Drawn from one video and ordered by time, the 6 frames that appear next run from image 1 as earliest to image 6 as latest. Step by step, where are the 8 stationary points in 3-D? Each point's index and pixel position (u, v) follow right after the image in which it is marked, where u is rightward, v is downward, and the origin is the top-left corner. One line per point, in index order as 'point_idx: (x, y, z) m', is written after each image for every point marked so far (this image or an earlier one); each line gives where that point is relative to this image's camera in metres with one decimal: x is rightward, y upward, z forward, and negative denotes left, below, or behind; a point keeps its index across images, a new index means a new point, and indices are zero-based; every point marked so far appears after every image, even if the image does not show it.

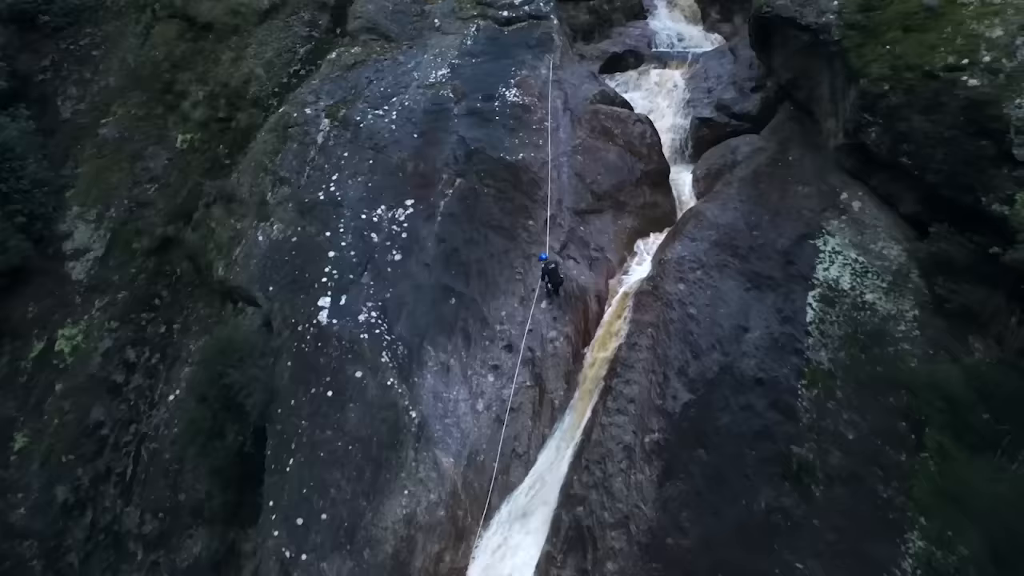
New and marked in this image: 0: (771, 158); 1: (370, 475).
0: (+1.6, +0.8, +6.2) m
1: (-0.8, -1.0, +5.5) m
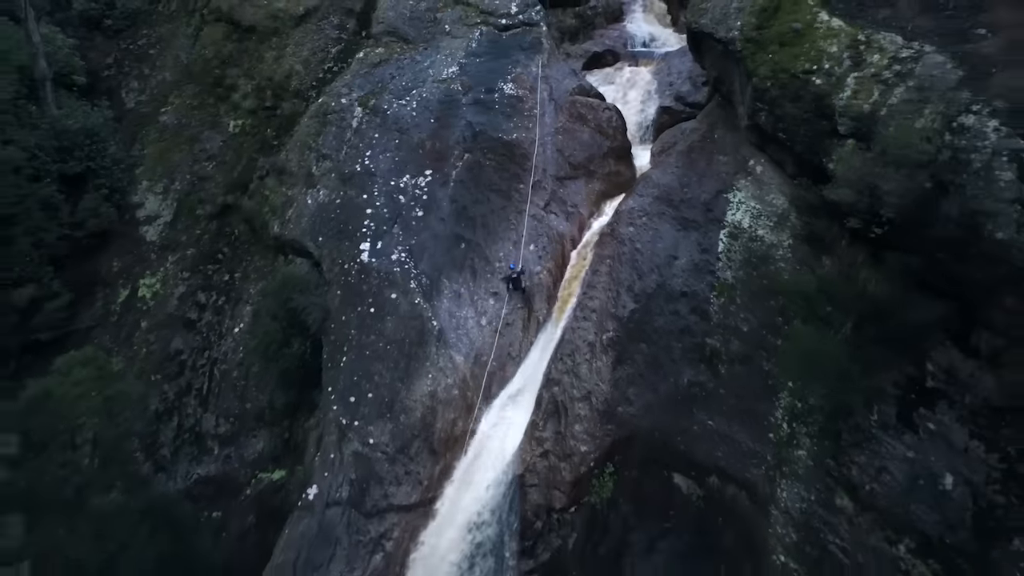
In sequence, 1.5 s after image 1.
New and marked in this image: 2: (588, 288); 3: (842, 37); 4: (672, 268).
0: (+1.5, +1.3, +8.1) m
1: (-0.8, -0.6, +7.4) m
2: (+0.6, 0.0, +7.8) m
3: (+2.0, +1.6, +6.1) m
4: (+1.2, +0.2, +7.3) m
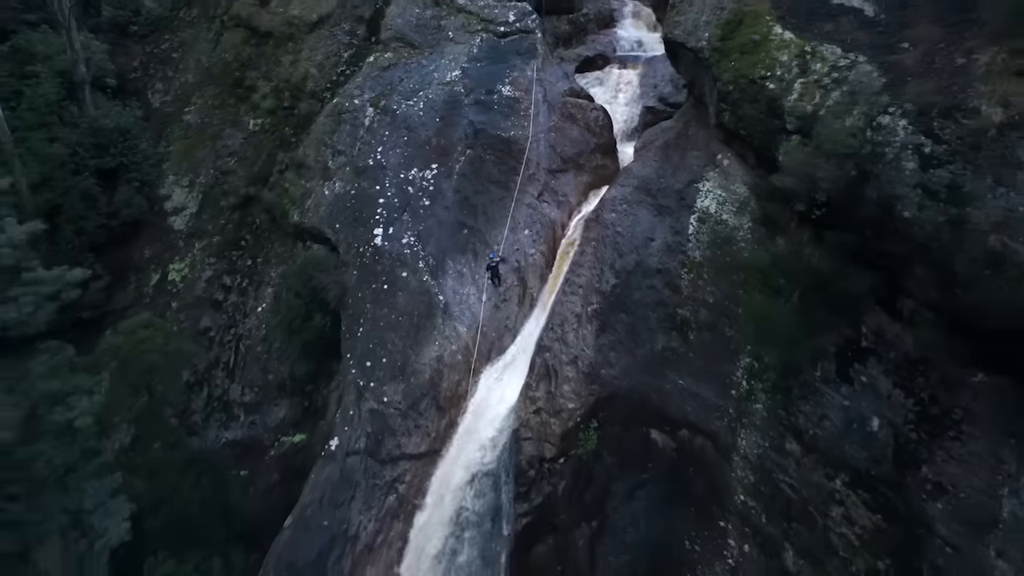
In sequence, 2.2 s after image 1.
0: (+1.5, +1.4, +9.1) m
1: (-0.8, -0.4, +8.4) m
2: (+0.6, +0.2, +8.8) m
3: (+2.0, +1.7, +7.1) m
4: (+1.1, +0.3, +8.2) m
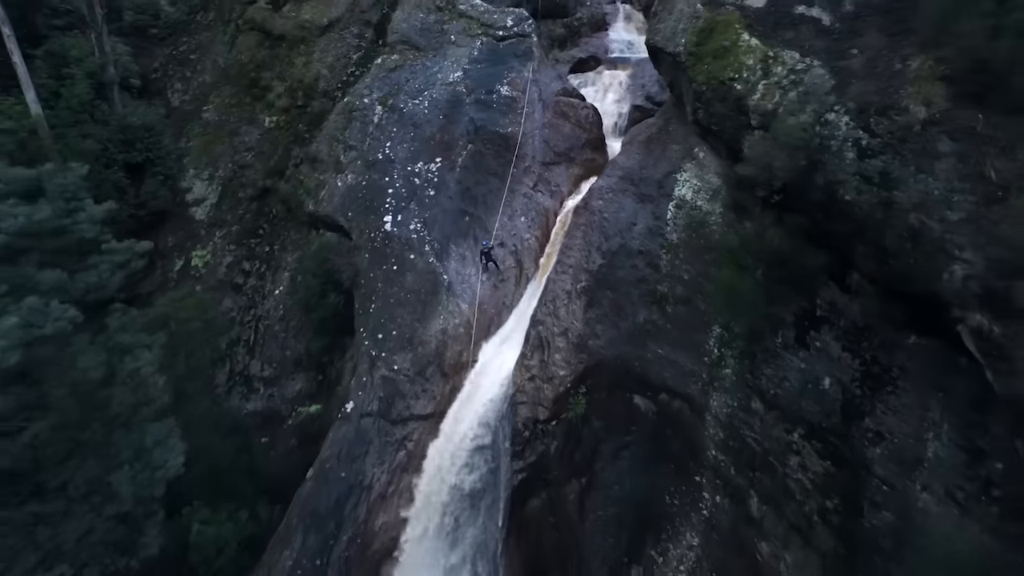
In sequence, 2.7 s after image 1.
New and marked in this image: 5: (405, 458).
0: (+1.5, +1.6, +10.0) m
1: (-0.9, -0.2, +9.3) m
2: (+0.5, +0.4, +9.7) m
3: (+2.0, +1.9, +8.0) m
4: (+1.1, +0.5, +9.2) m
5: (-0.9, -1.5, +8.7) m
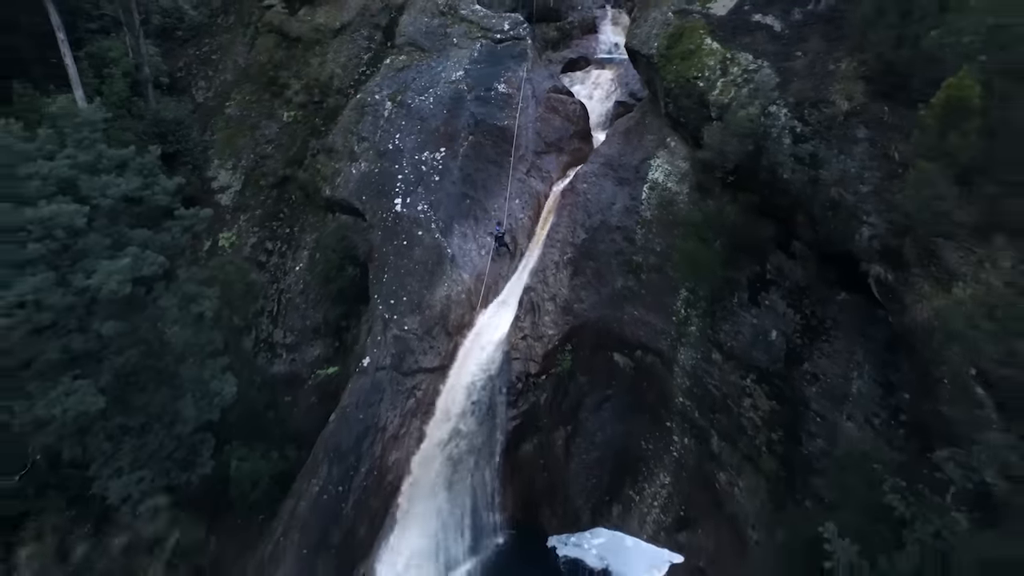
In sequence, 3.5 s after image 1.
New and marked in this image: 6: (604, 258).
0: (+1.5, +1.9, +11.4) m
1: (-0.9, +0.1, +10.6) m
2: (+0.5, +0.7, +11.0) m
3: (+1.9, +2.2, +9.3) m
4: (+1.1, +0.8, +10.5) m
5: (-1.0, -1.2, +10.1) m
6: (+1.0, +0.3, +10.2) m
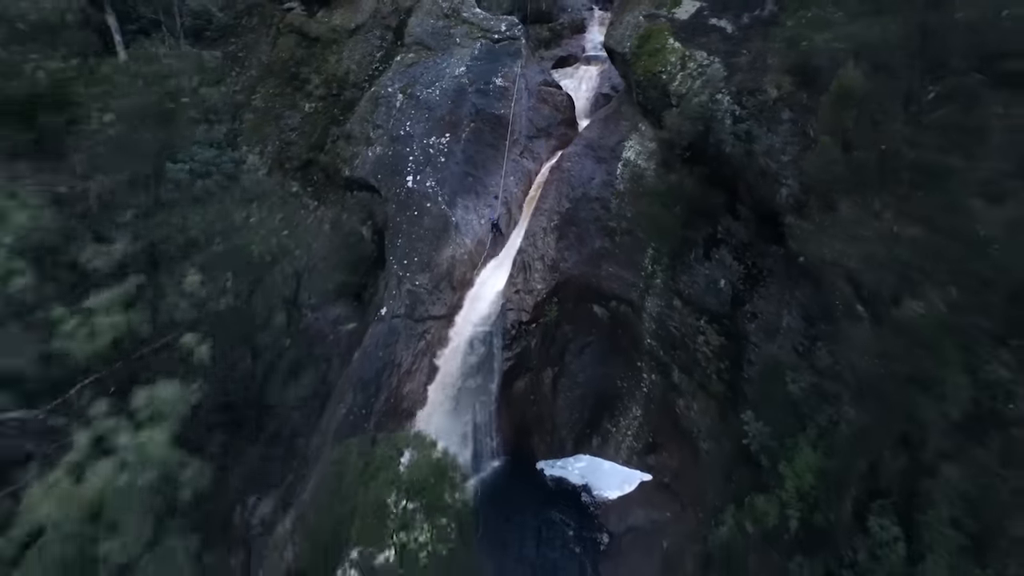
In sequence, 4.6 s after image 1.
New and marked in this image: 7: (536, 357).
0: (+1.4, +2.4, +13.2) m
1: (-1.0, +0.6, +12.5) m
2: (+0.4, +1.1, +12.9) m
3: (+1.9, +2.7, +11.2) m
4: (+1.0, +1.3, +12.3) m
5: (-1.0, -0.7, +11.9) m
6: (+0.9, +0.8, +12.1) m
7: (+0.3, -0.8, +11.8) m
